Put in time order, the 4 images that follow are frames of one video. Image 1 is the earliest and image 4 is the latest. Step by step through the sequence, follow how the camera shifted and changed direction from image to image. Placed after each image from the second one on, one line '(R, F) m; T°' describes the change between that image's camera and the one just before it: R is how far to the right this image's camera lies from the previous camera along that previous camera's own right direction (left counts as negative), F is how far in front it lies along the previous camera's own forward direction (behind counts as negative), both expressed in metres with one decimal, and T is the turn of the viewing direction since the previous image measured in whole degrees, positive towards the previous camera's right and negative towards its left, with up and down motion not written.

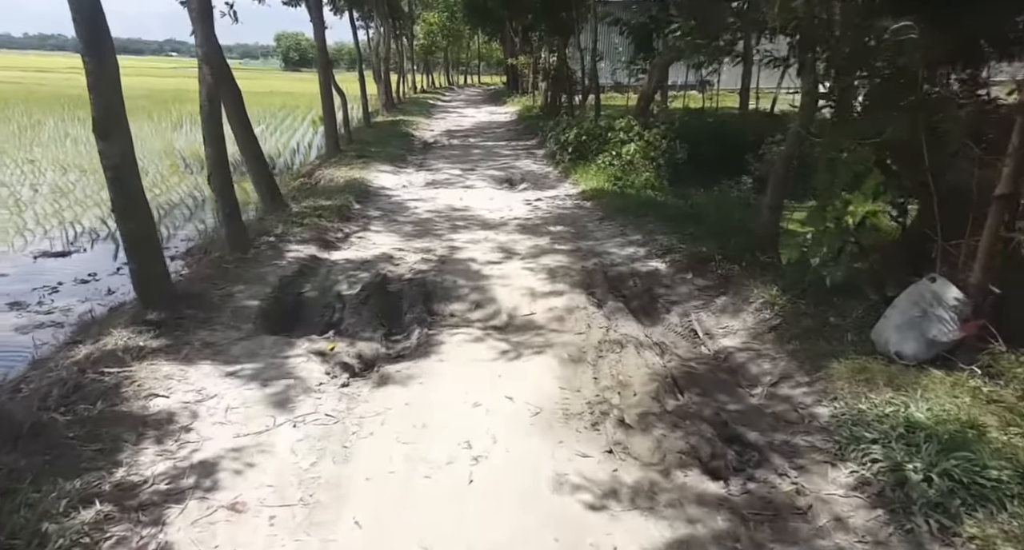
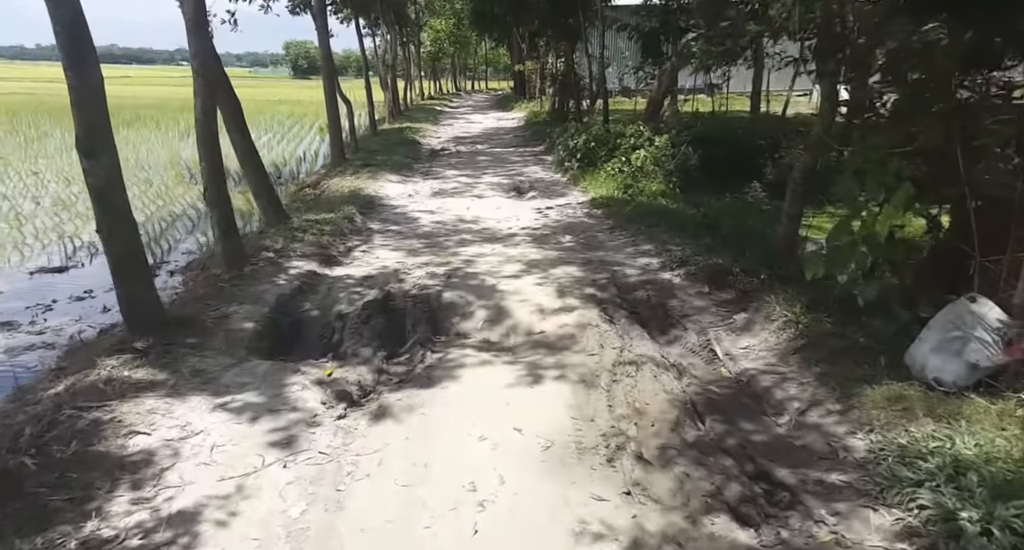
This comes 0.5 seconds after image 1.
(0.0, +0.3) m; -1°
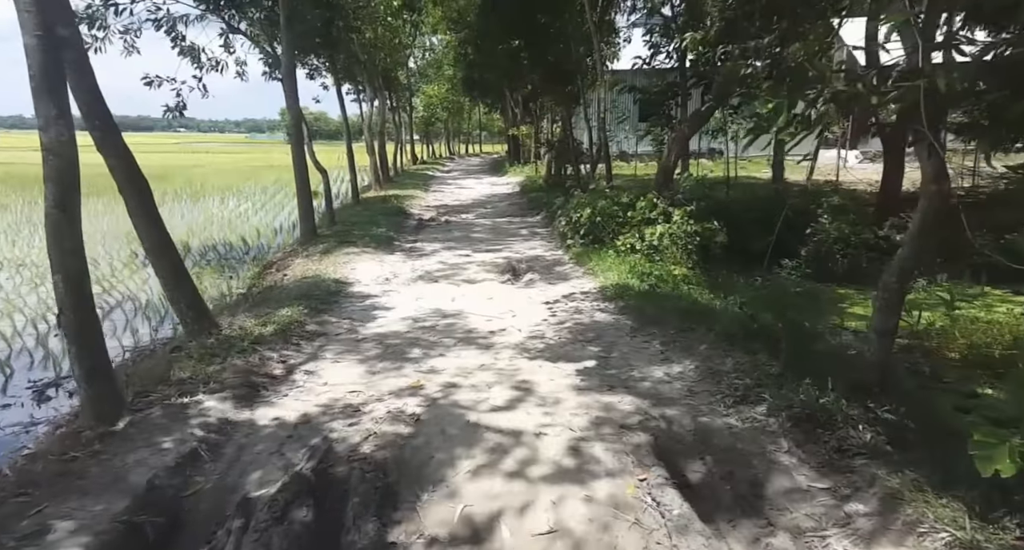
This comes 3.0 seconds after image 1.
(0.0, +1.6) m; 0°
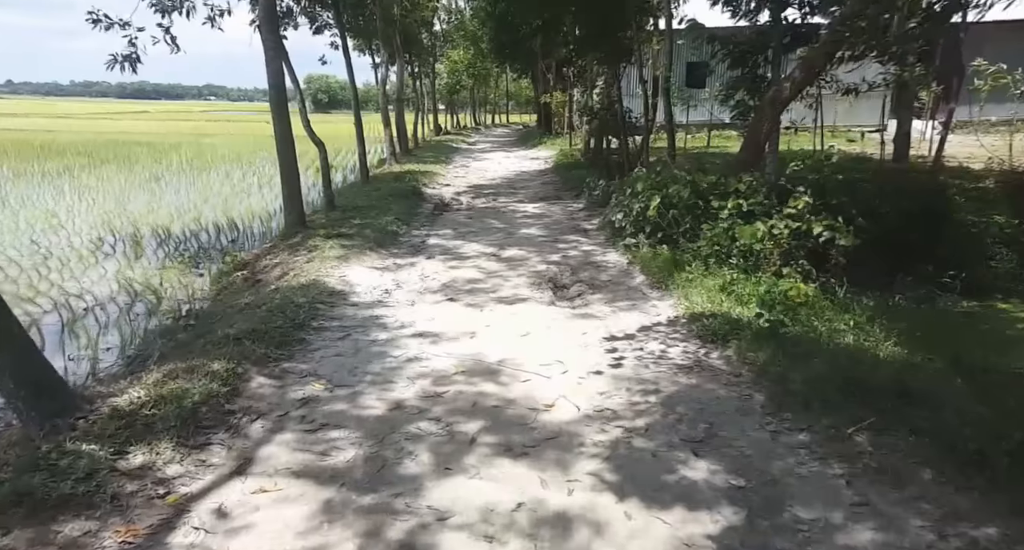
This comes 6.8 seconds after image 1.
(-0.2, +2.5) m; -3°
